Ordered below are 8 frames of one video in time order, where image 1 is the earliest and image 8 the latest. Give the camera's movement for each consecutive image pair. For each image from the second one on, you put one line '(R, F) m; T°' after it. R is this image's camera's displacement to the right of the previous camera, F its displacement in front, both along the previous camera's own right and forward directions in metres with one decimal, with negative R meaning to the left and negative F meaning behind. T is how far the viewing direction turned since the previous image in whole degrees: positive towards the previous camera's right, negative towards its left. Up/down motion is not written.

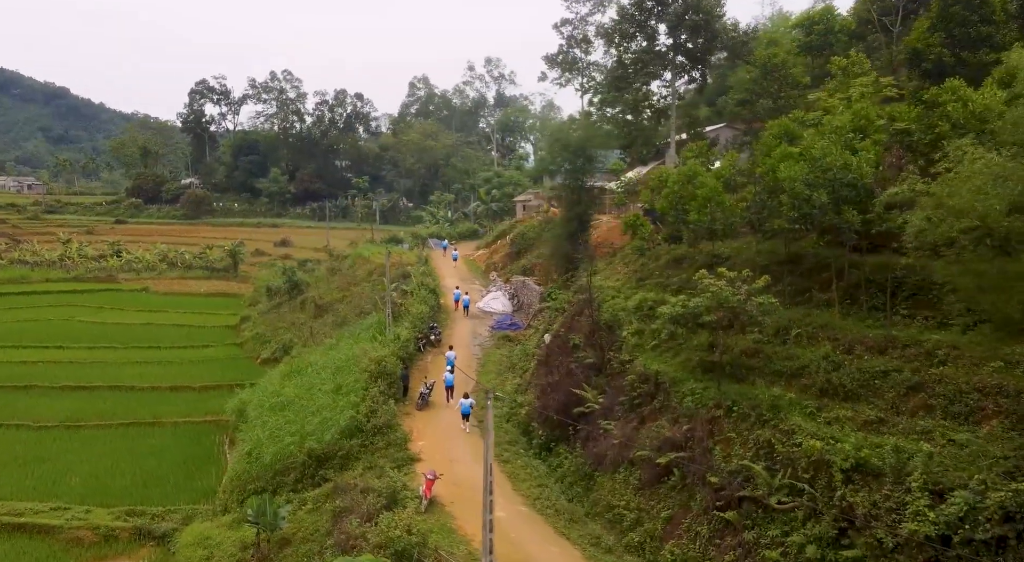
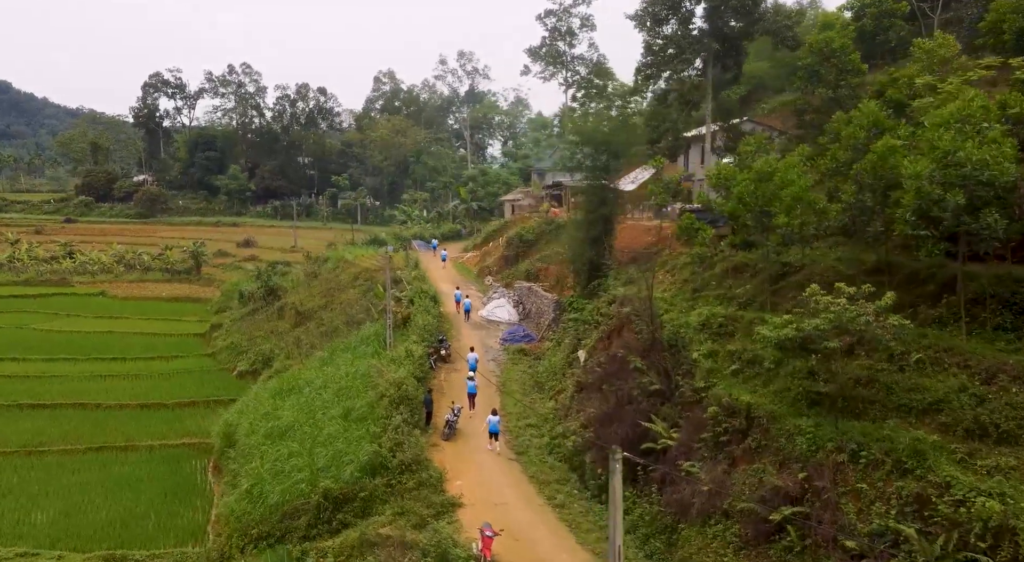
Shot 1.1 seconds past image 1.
(-1.6, +2.4) m; +3°
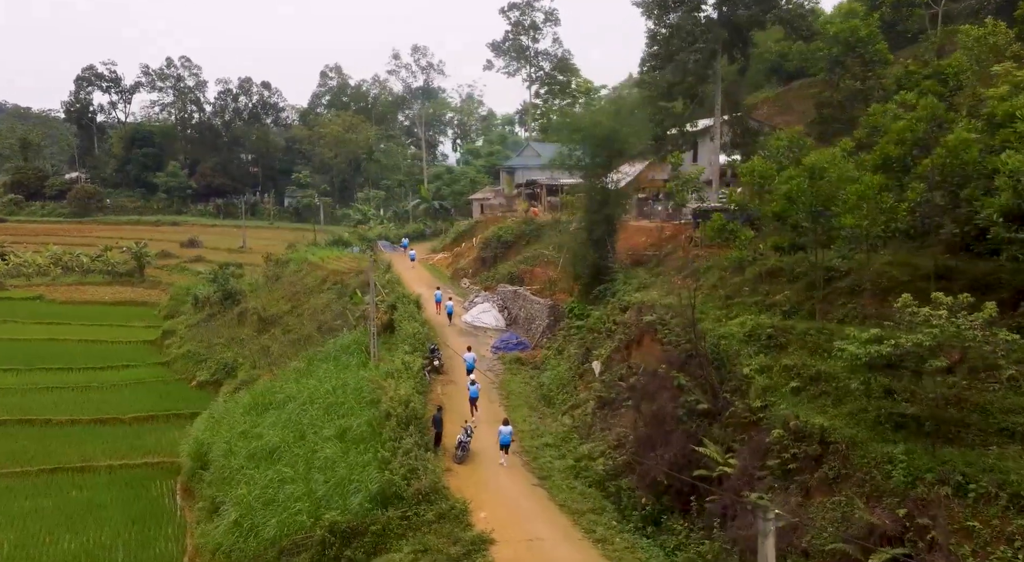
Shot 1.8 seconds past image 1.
(-1.4, +1.6) m; +4°
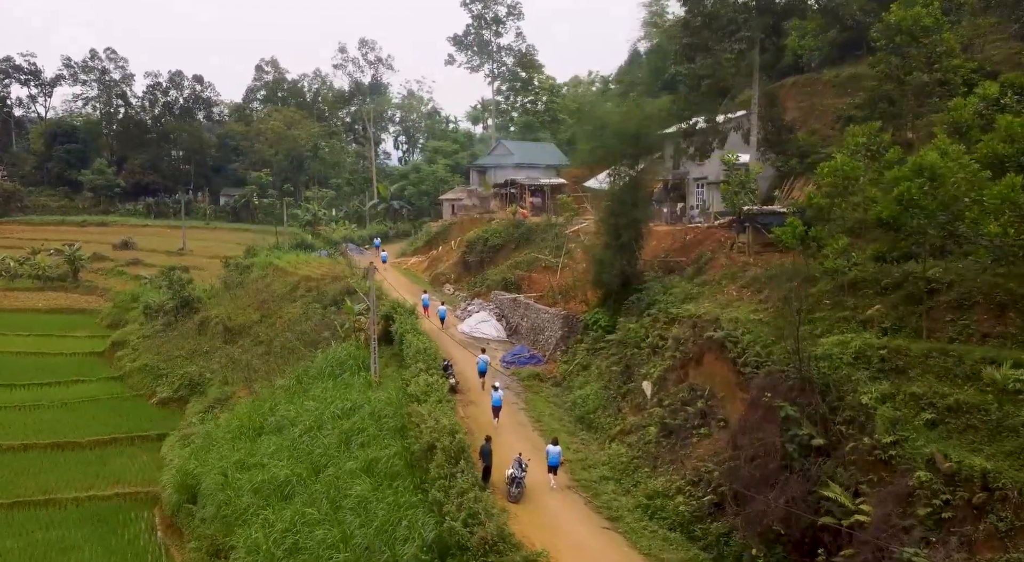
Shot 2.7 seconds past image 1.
(-2.1, +2.0) m; +4°
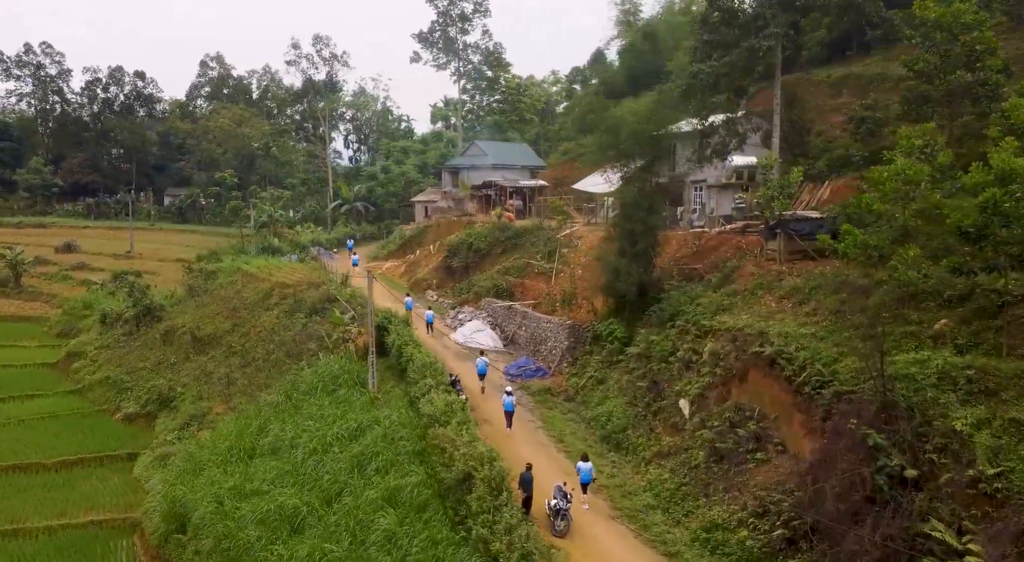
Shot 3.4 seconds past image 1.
(-1.5, +1.3) m; +3°
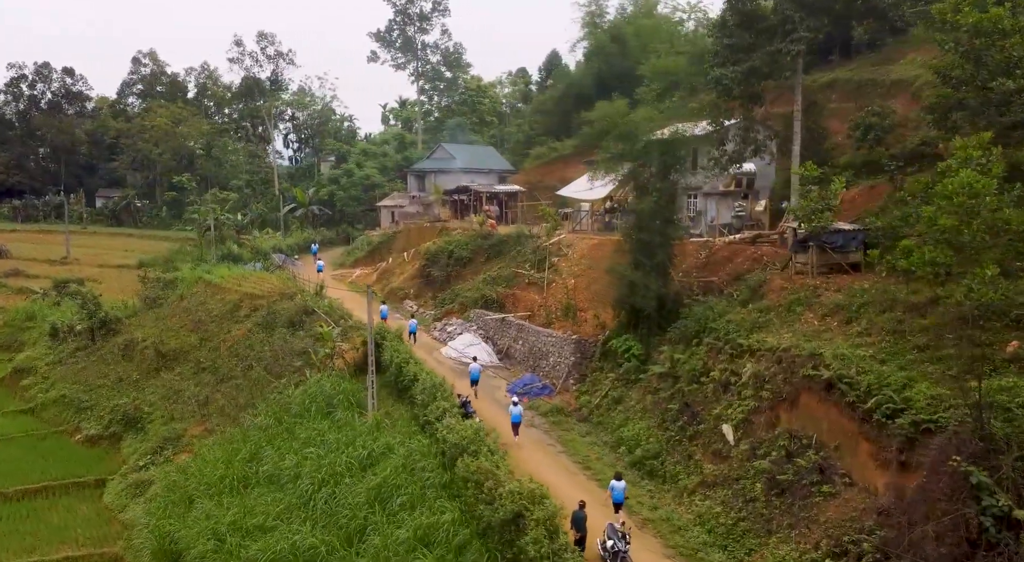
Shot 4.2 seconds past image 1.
(-1.6, +1.2) m; +4°
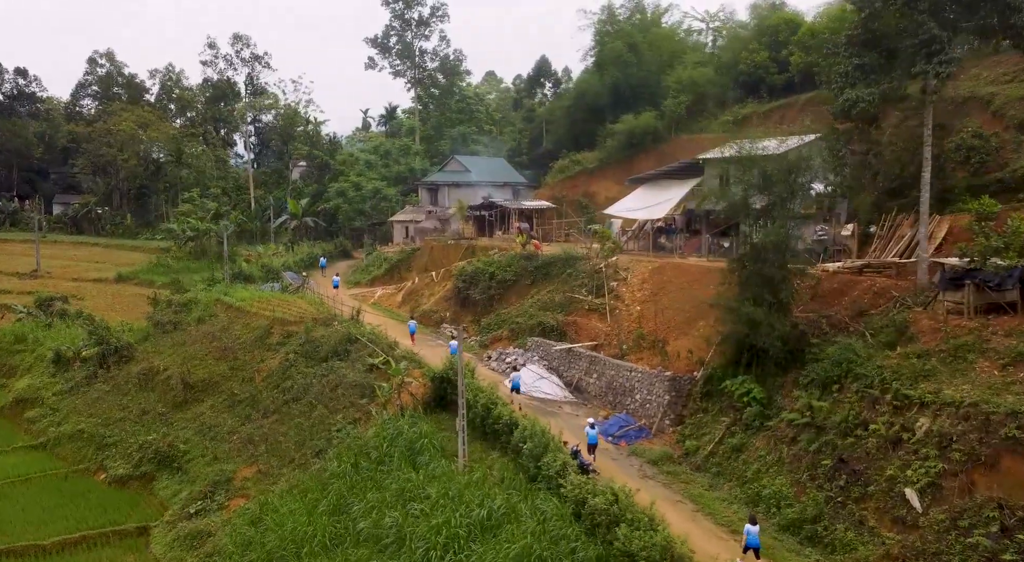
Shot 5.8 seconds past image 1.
(-3.3, +1.8) m; +3°
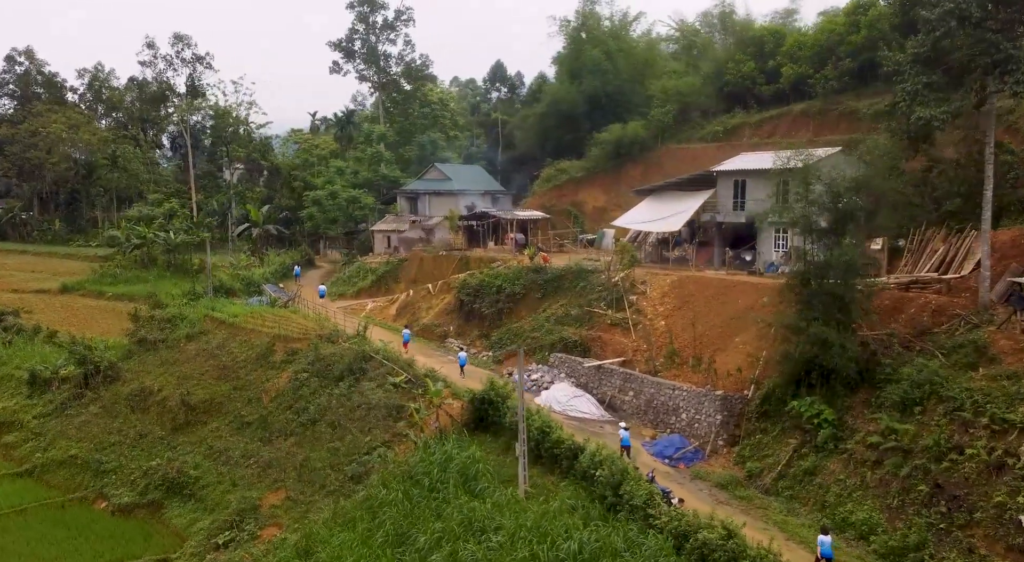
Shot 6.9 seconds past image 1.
(-2.8, +0.8) m; +4°
